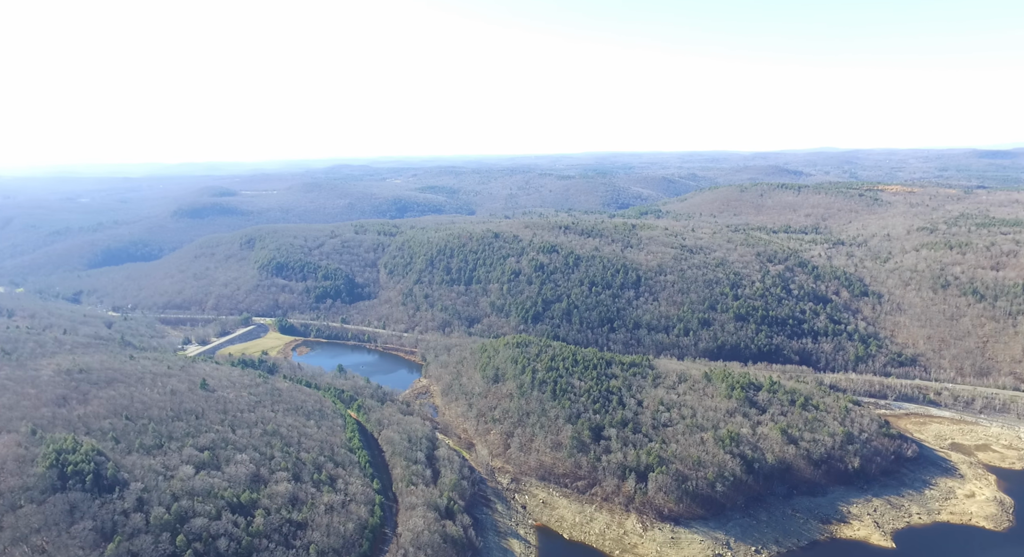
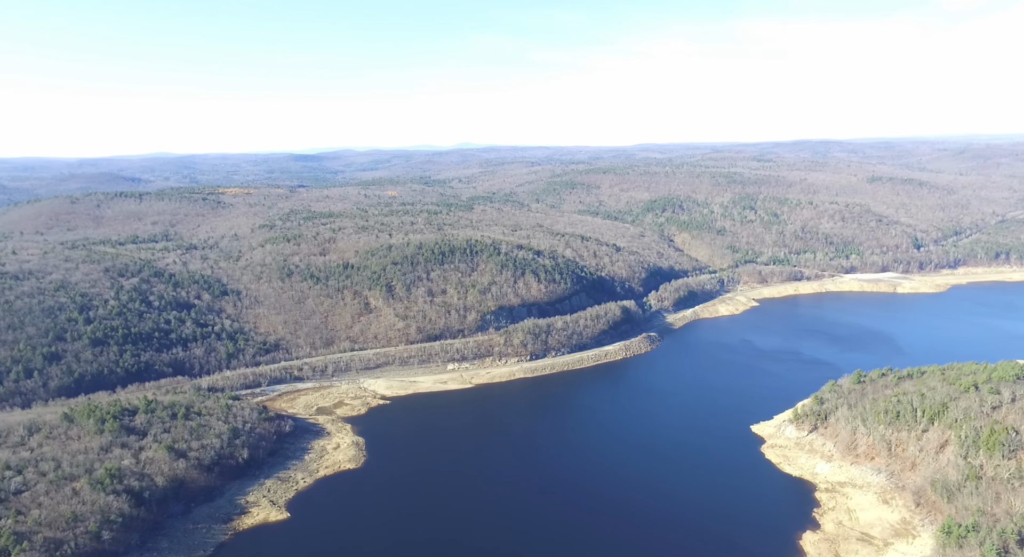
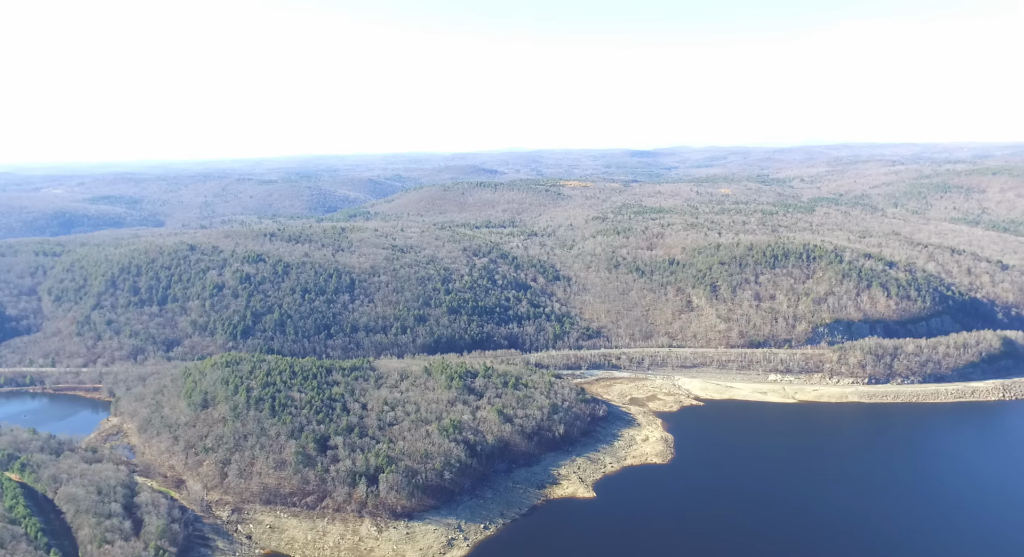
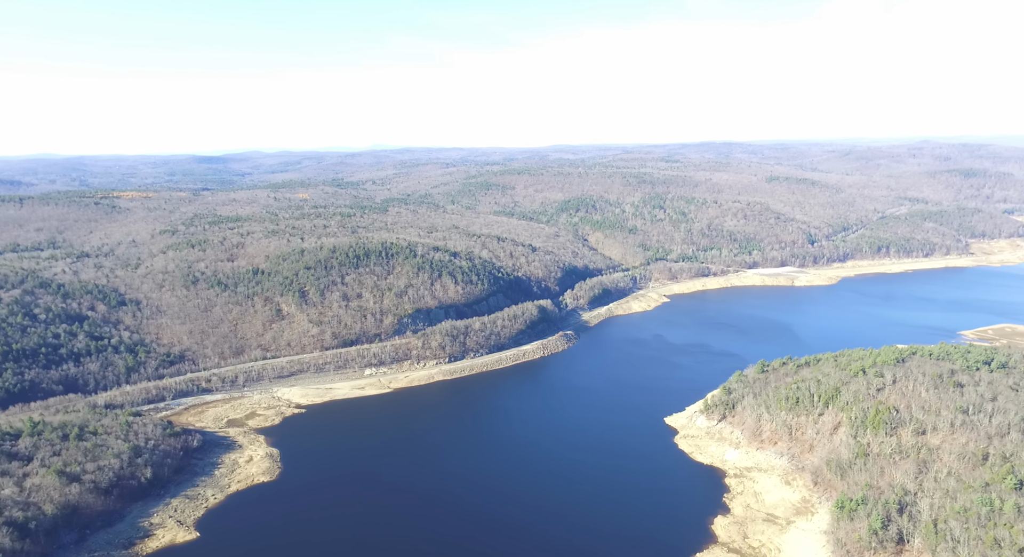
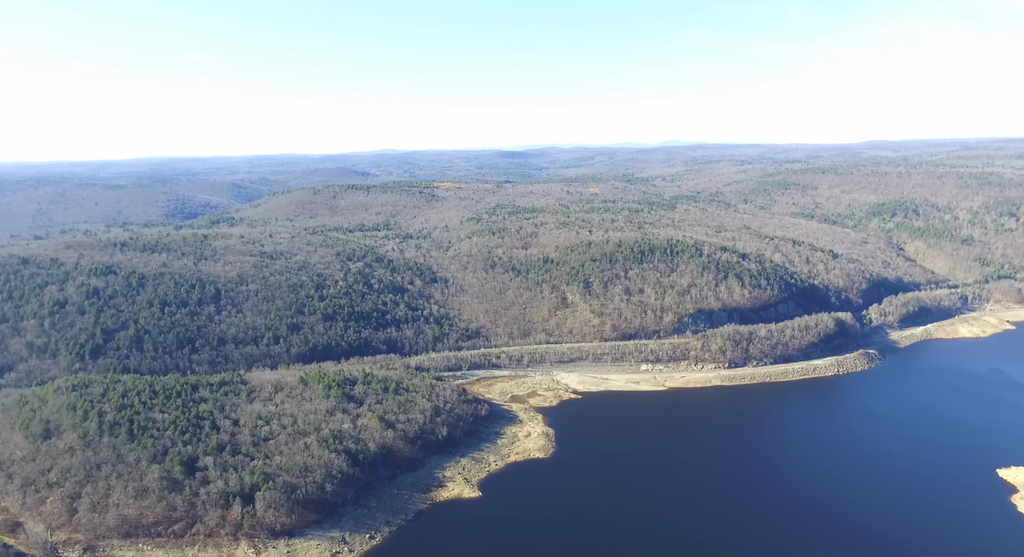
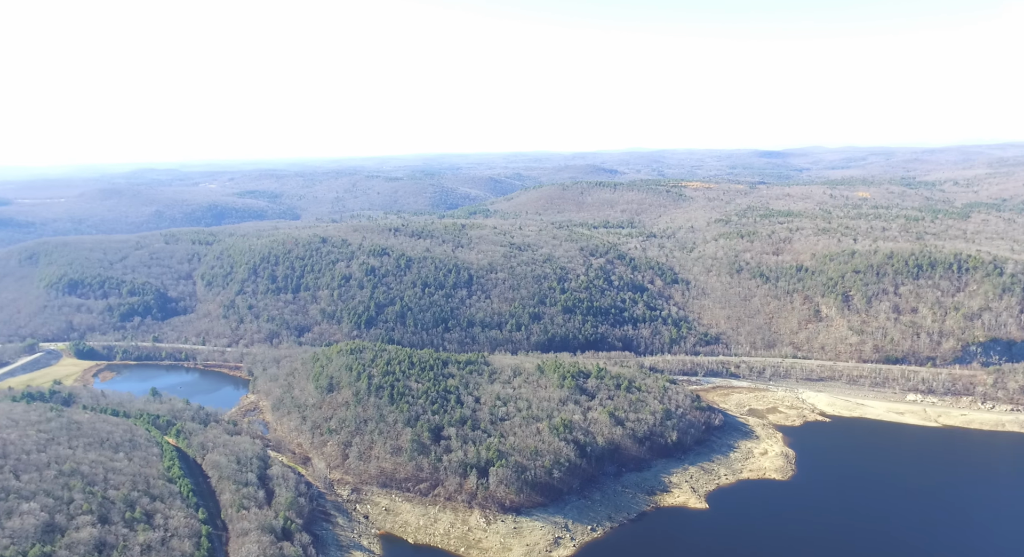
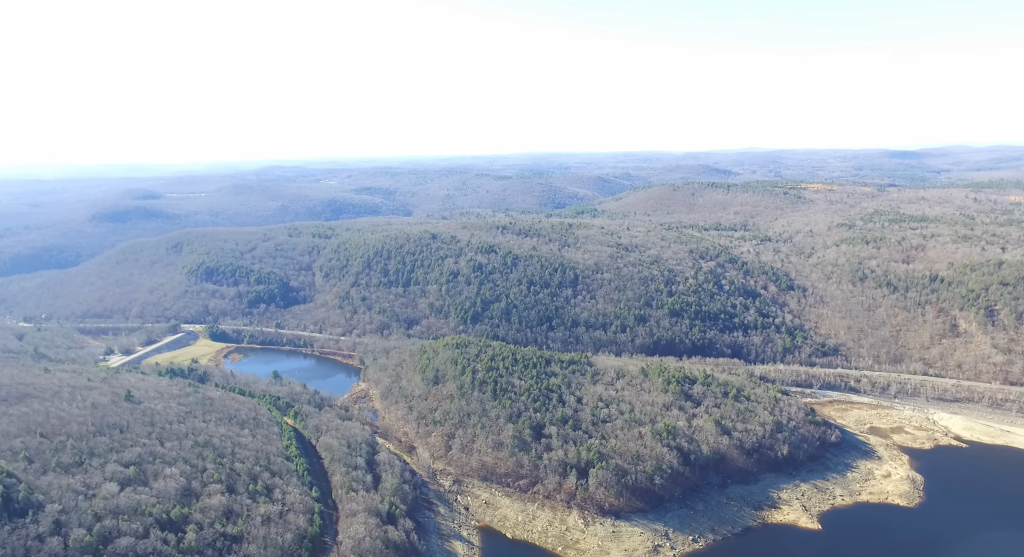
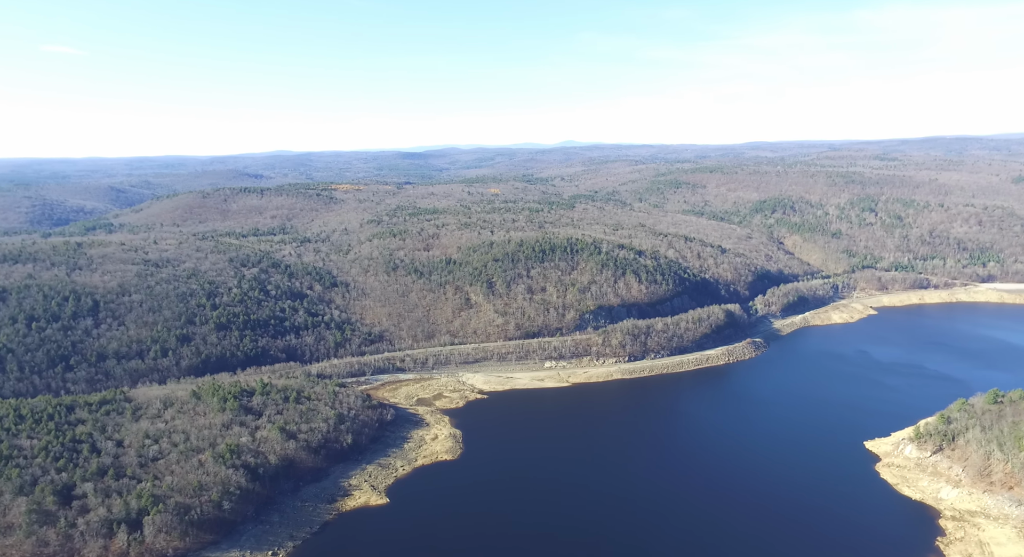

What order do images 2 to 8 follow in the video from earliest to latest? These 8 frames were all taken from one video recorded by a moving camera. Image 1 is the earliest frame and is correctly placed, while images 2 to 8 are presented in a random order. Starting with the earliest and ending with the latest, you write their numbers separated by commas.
7, 6, 3, 5, 8, 2, 4
